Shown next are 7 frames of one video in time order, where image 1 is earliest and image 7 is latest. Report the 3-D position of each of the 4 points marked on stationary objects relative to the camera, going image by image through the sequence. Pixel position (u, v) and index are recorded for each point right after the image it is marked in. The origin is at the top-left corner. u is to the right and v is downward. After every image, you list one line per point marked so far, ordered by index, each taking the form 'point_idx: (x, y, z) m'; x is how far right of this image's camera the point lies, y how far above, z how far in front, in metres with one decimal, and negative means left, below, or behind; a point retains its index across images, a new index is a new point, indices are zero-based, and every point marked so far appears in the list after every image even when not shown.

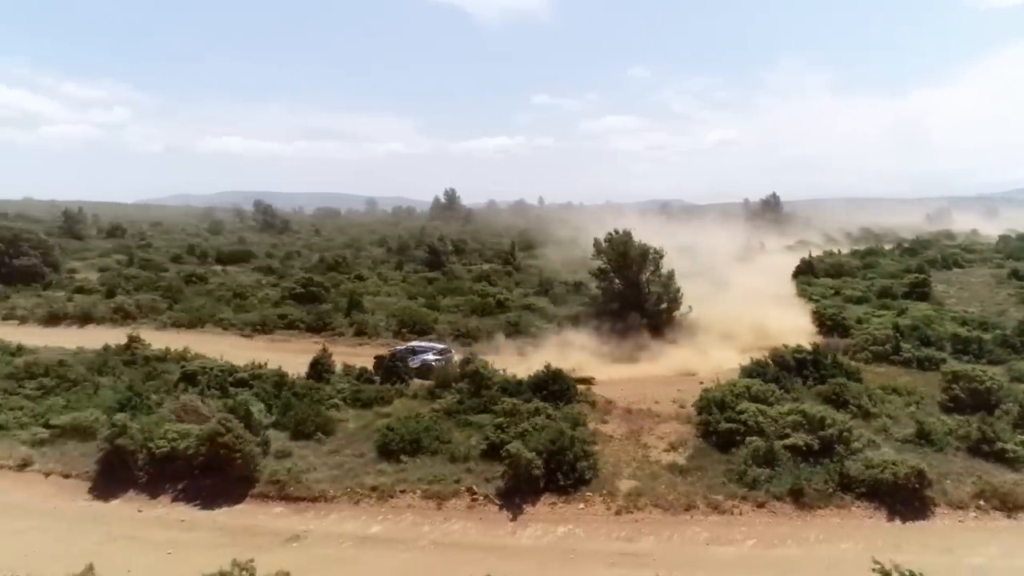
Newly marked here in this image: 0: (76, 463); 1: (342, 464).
0: (-8.0, -3.2, +13.3) m
1: (-3.1, -3.2, +13.3) m
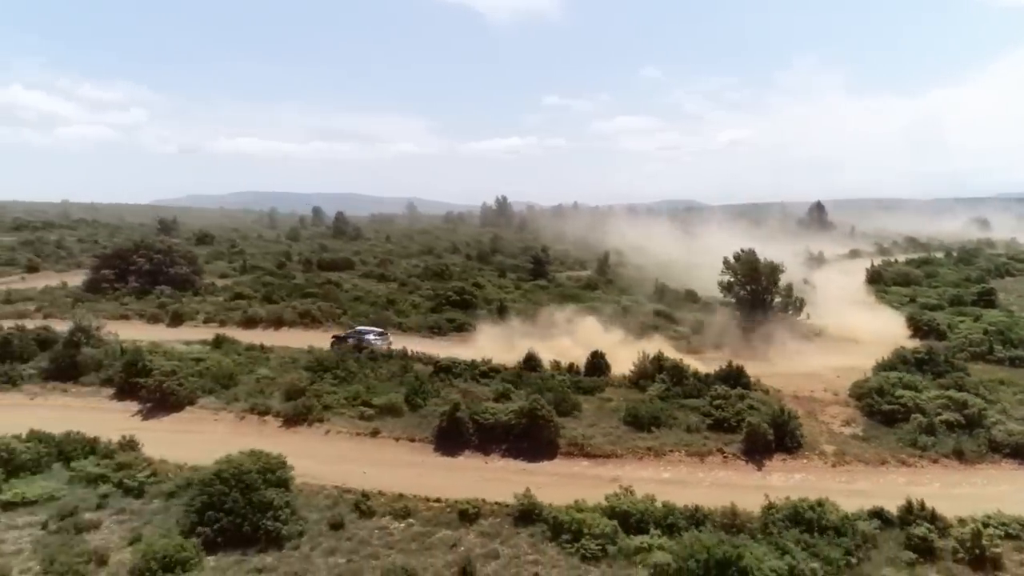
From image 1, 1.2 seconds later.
0: (-2.5, -3.6, +18.1) m
1: (+2.5, -3.6, +18.0) m
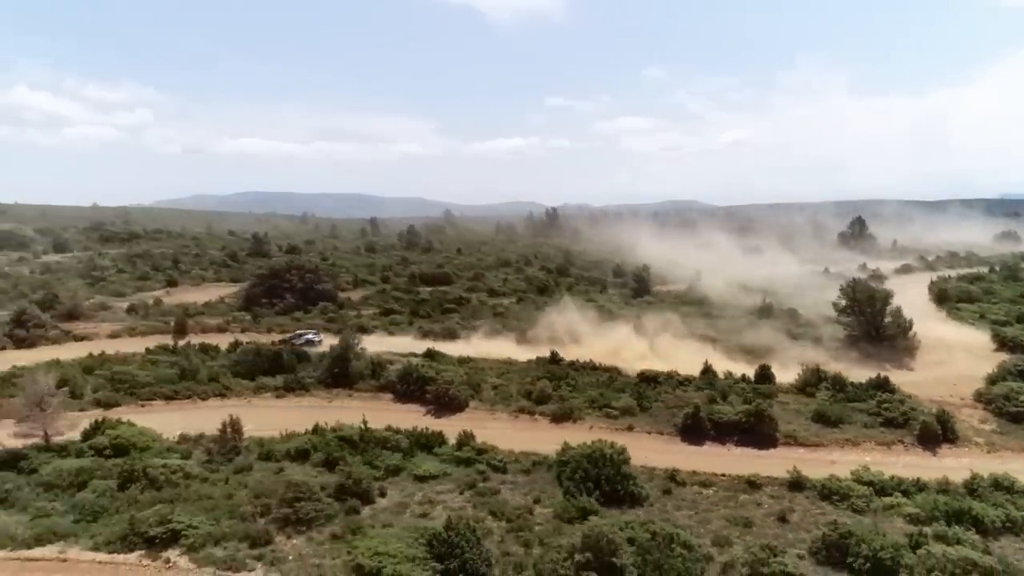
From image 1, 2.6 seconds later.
0: (+4.9, -4.6, +23.9) m
1: (+9.8, -4.6, +23.8) m
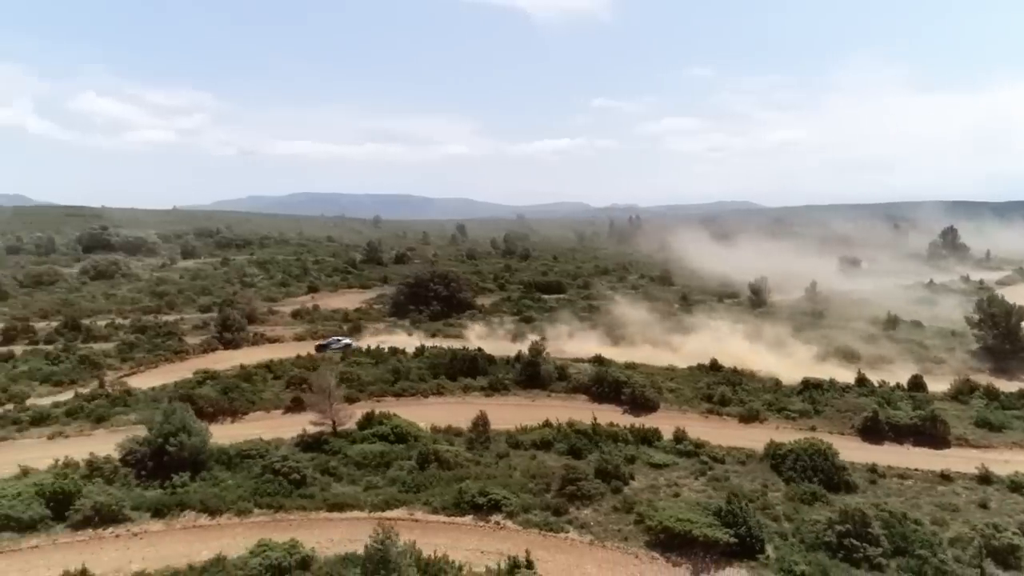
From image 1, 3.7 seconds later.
0: (+12.5, -5.3, +27.5) m
1: (+17.4, -5.4, +27.1) m
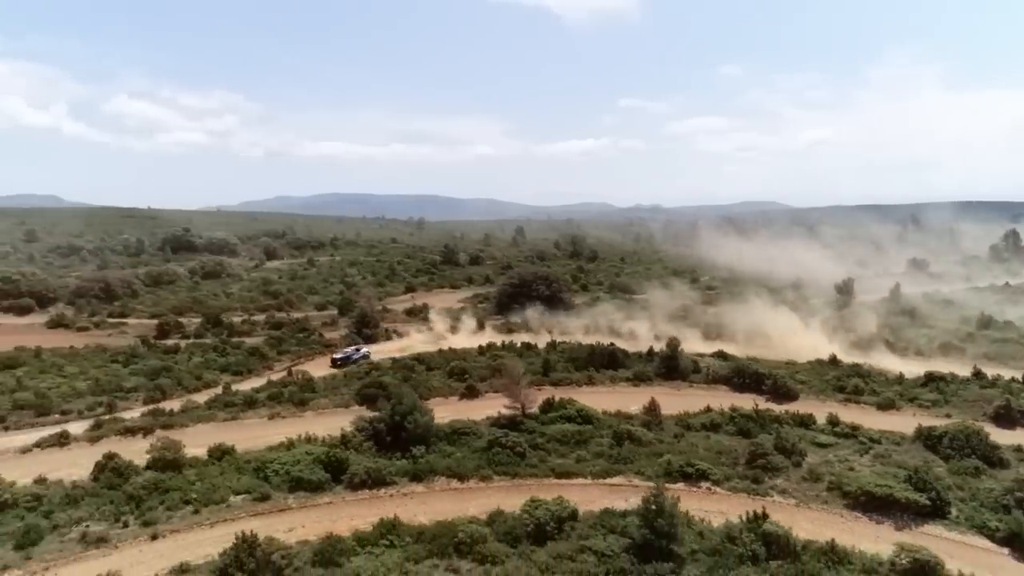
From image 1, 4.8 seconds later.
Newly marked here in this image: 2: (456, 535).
0: (+19.6, -5.4, +30.5) m
1: (+24.4, -5.5, +30.0) m
2: (-1.5, -6.8, +19.8) m
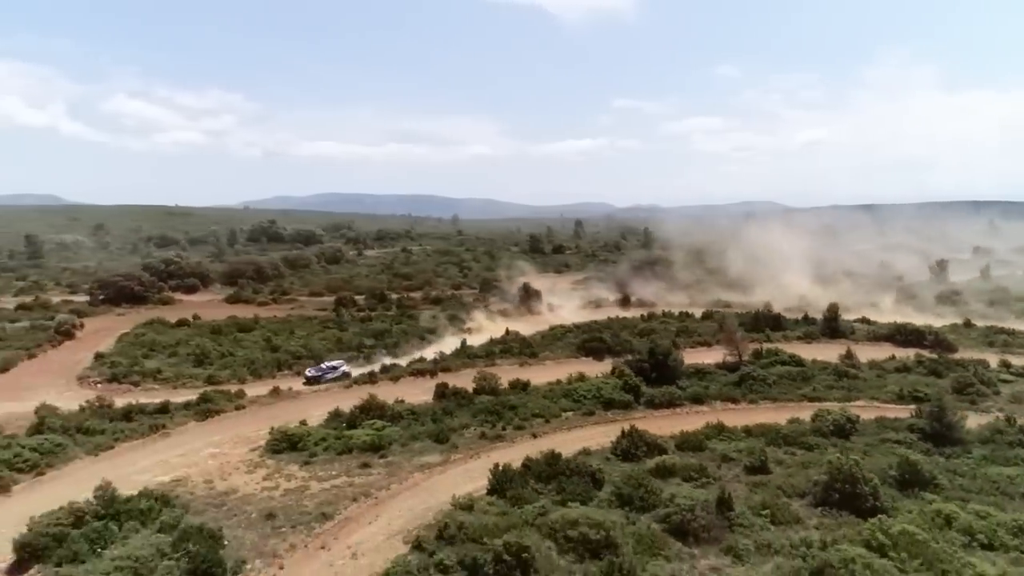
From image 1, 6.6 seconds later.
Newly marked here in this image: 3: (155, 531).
0: (+30.5, -3.7, +36.3) m
1: (+35.4, -3.8, +35.8) m
2: (+9.5, -5.1, +25.5) m
3: (-9.3, -6.3, +18.6) m
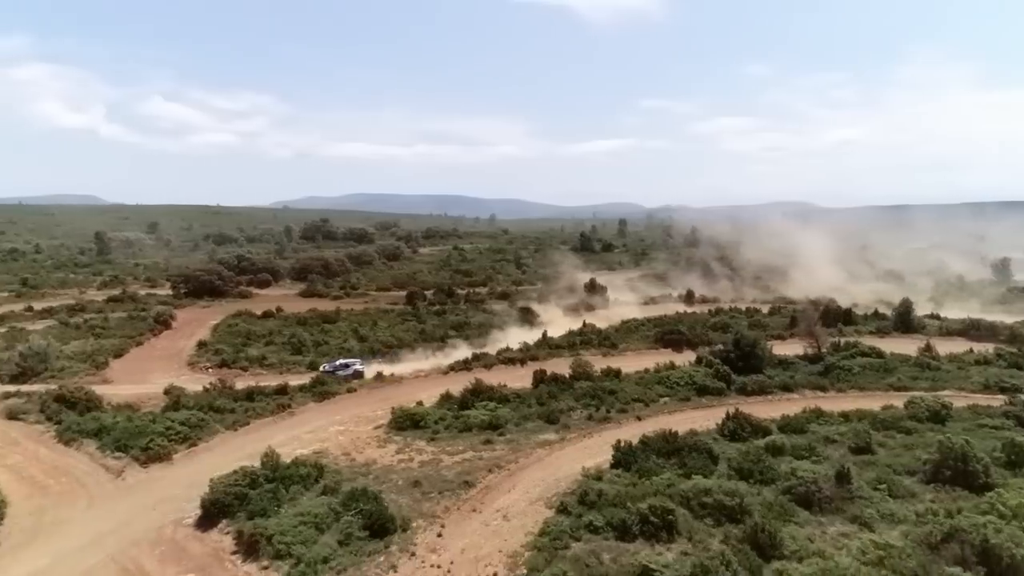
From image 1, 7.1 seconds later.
0: (+35.0, -3.5, +36.6) m
1: (+39.9, -3.6, +35.9) m
2: (+13.5, -4.8, +26.7) m
3: (-5.5, -5.9, +20.5) m
